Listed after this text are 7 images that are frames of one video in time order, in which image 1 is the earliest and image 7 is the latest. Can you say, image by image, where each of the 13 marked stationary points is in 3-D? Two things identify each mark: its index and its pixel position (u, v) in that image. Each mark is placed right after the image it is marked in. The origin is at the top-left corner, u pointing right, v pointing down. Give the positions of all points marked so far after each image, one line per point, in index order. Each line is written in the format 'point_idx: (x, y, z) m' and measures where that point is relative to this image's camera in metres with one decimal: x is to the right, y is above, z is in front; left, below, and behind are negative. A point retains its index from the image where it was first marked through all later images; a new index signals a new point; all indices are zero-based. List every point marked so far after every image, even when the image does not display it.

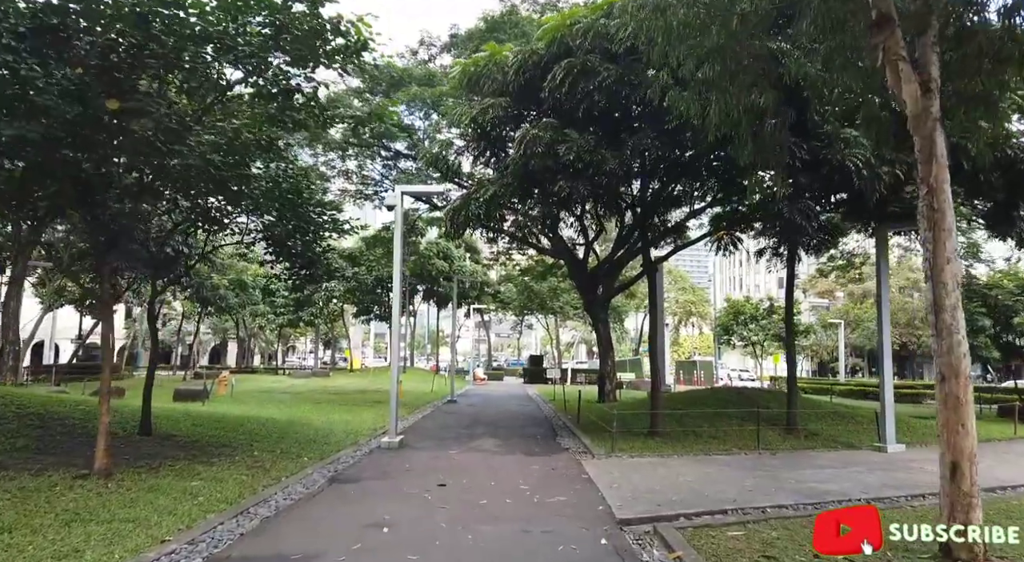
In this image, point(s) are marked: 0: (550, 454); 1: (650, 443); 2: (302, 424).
0: (+0.6, -2.8, +10.7) m
1: (+2.5, -2.9, +11.7) m
2: (-4.1, -2.8, +12.6) m
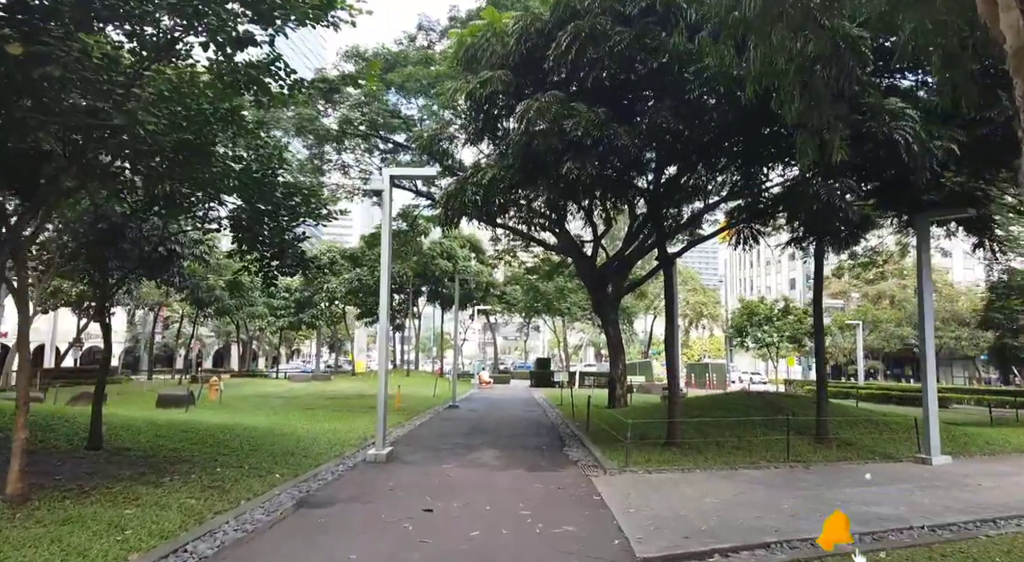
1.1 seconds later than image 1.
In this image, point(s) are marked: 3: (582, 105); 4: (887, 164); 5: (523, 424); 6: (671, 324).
0: (+0.6, -2.7, +9.5) m
1: (+2.5, -2.8, +10.5) m
2: (-4.0, -2.7, +11.5) m
3: (+1.0, +2.5, +9.2) m
4: (+5.6, +1.7, +9.7) m
5: (+0.3, -3.6, +16.3) m
6: (+3.0, -0.8, +12.1) m
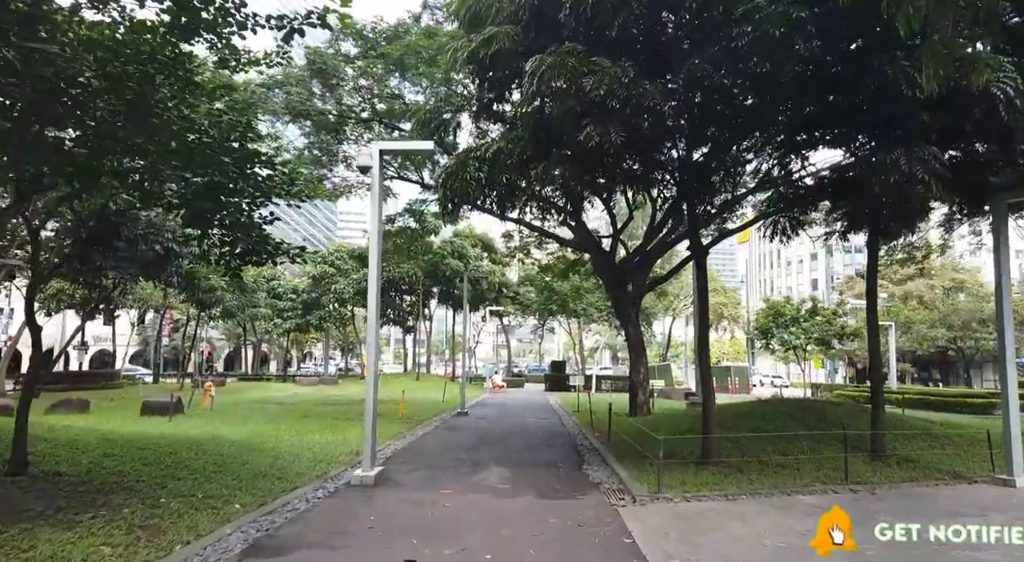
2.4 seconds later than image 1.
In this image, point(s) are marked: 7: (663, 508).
0: (+0.8, -2.6, +8.0) m
1: (+2.7, -2.7, +9.0) m
2: (-3.8, -2.6, +10.1) m
3: (+1.1, +2.6, +7.7) m
4: (+5.7, +1.9, +8.1) m
5: (+0.5, -3.5, +14.8) m
6: (+3.1, -0.7, +10.6) m
7: (+1.7, -2.5, +7.3) m
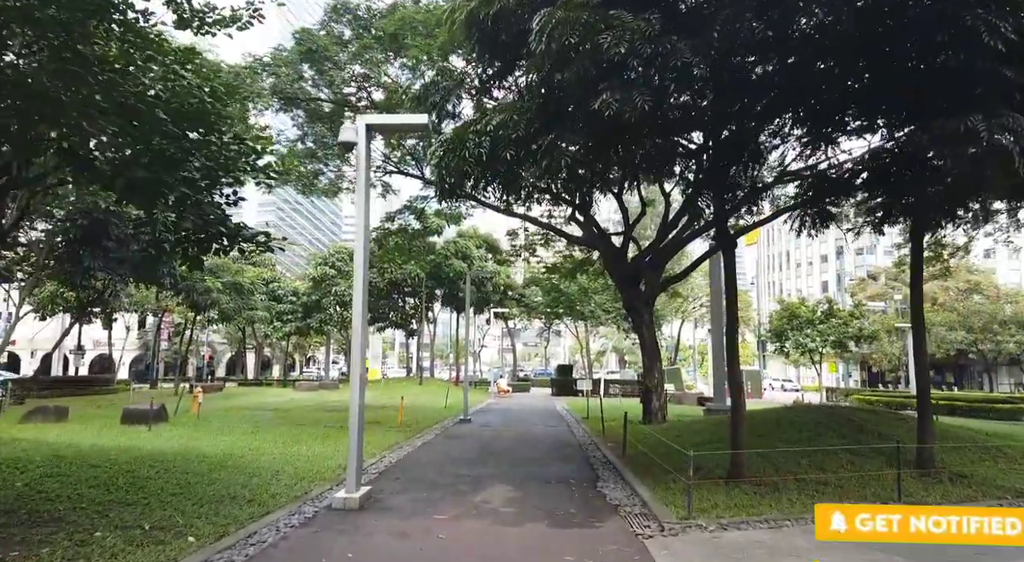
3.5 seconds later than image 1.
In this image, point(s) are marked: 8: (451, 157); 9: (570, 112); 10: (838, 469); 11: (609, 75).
0: (+0.8, -2.5, +6.9) m
1: (+2.7, -2.6, +7.8) m
2: (-3.8, -2.5, +9.0) m
3: (+1.2, +2.7, +6.6) m
4: (+5.7, +2.0, +6.9) m
5: (+0.7, -3.4, +13.7) m
6: (+3.2, -0.6, +9.4) m
7: (+1.7, -2.4, +6.2) m
8: (-0.9, +1.8, +9.3) m
9: (+0.7, +1.9, +7.6) m
10: (+4.7, -2.7, +9.4) m
11: (+1.0, +2.2, +6.8) m
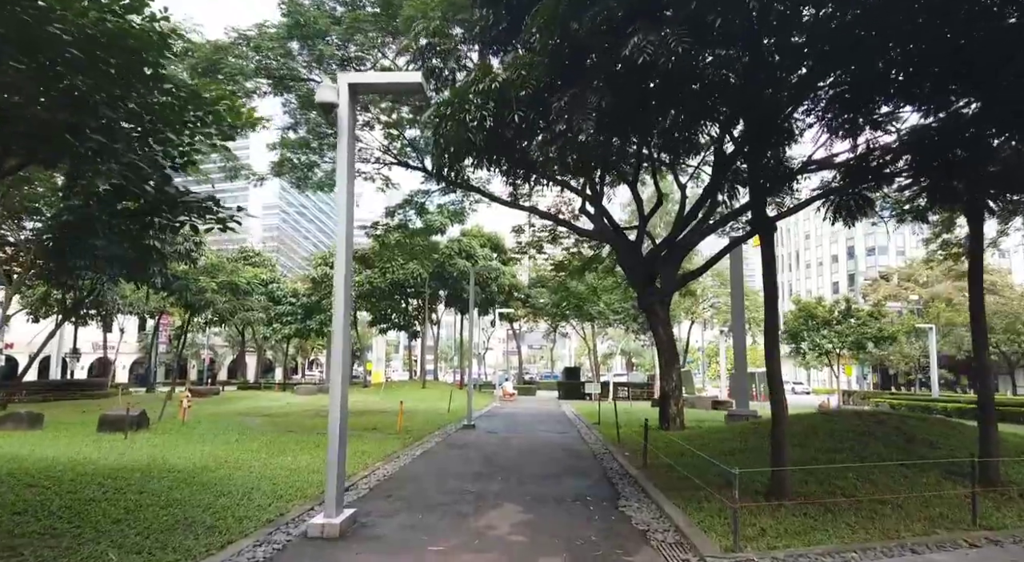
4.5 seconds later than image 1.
0: (+0.9, -2.4, +5.7) m
1: (+2.8, -2.5, +6.7) m
2: (-3.7, -2.4, +7.9) m
3: (+1.2, +2.9, +5.5) m
4: (+5.8, +2.1, +5.7) m
5: (+0.8, -3.3, +12.5) m
6: (+3.3, -0.5, +8.3) m
7: (+1.8, -2.3, +5.0) m
8: (-0.8, +1.9, +8.2) m
9: (+0.8, +2.1, +6.4) m
10: (+4.8, -2.6, +8.2) m
11: (+1.1, +2.3, +5.6) m
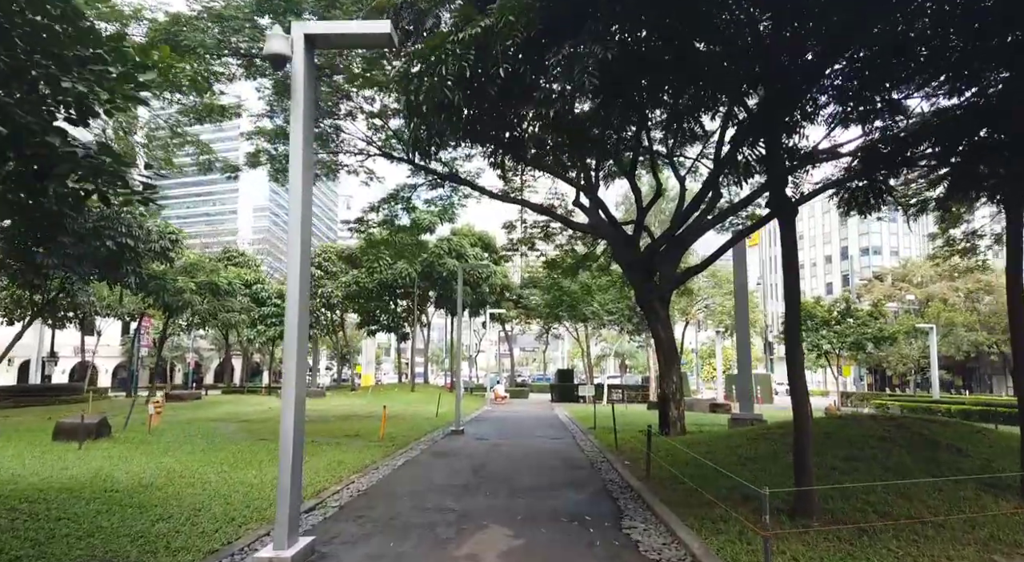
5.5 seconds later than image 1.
0: (+0.8, -2.3, +4.7) m
1: (+2.7, -2.4, +5.7) m
2: (-3.8, -2.3, +6.9) m
3: (+1.1, +3.0, +4.5) m
4: (+5.7, +2.3, +4.8) m
5: (+0.6, -3.2, +11.5) m
6: (+3.2, -0.4, +7.3) m
7: (+1.7, -2.2, +4.0) m
8: (-0.9, +2.0, +7.2) m
9: (+0.7, +2.2, +5.5) m
10: (+4.7, -2.5, +7.3) m
11: (+1.0, +2.4, +4.7) m
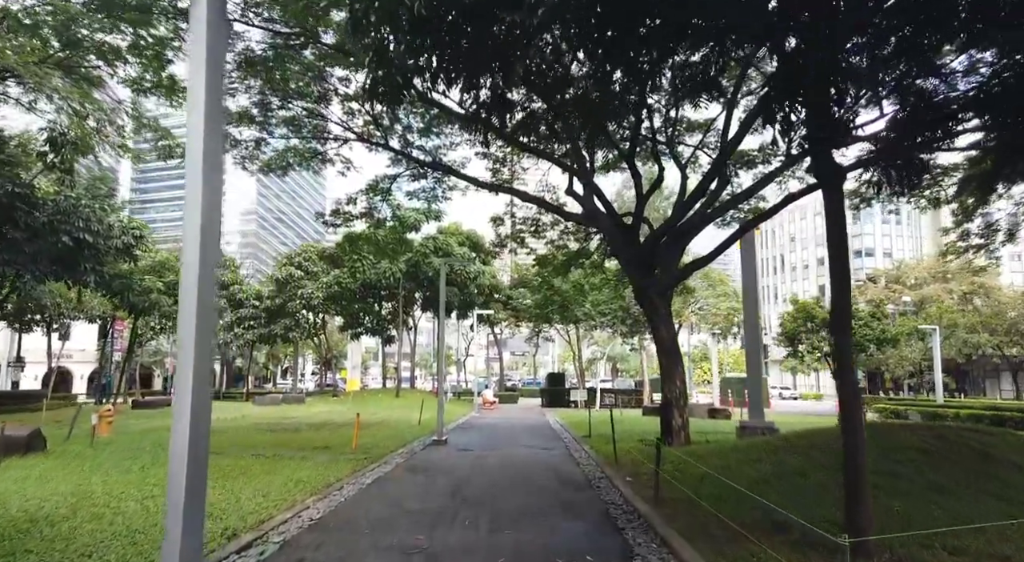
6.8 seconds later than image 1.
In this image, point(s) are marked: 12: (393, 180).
0: (+0.7, -2.1, +3.3) m
1: (+2.6, -2.2, +4.3) m
2: (-3.9, -2.1, +5.4) m
3: (+1.0, +3.2, +3.1) m
4: (+5.6, +2.5, +3.5) m
5: (+0.4, -3.1, +10.1) m
6: (+3.0, -0.2, +5.9) m
7: (+1.6, -2.0, +2.6) m
8: (-1.1, +2.2, +5.8) m
9: (+0.5, +2.4, +4.1) m
10: (+4.6, -2.3, +5.9) m
11: (+0.9, +2.6, +3.3) m
12: (-3.5, +3.1, +19.8) m
